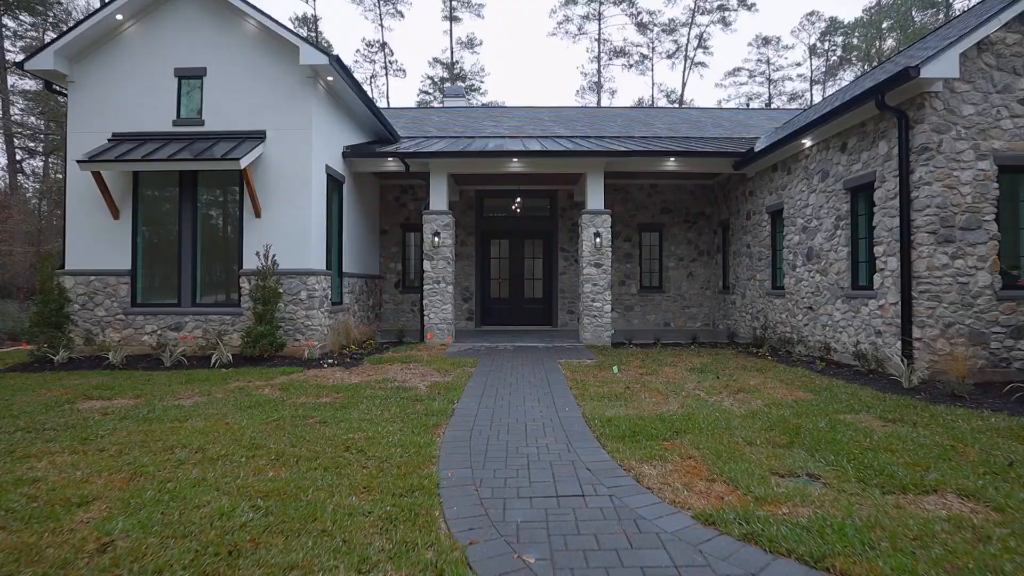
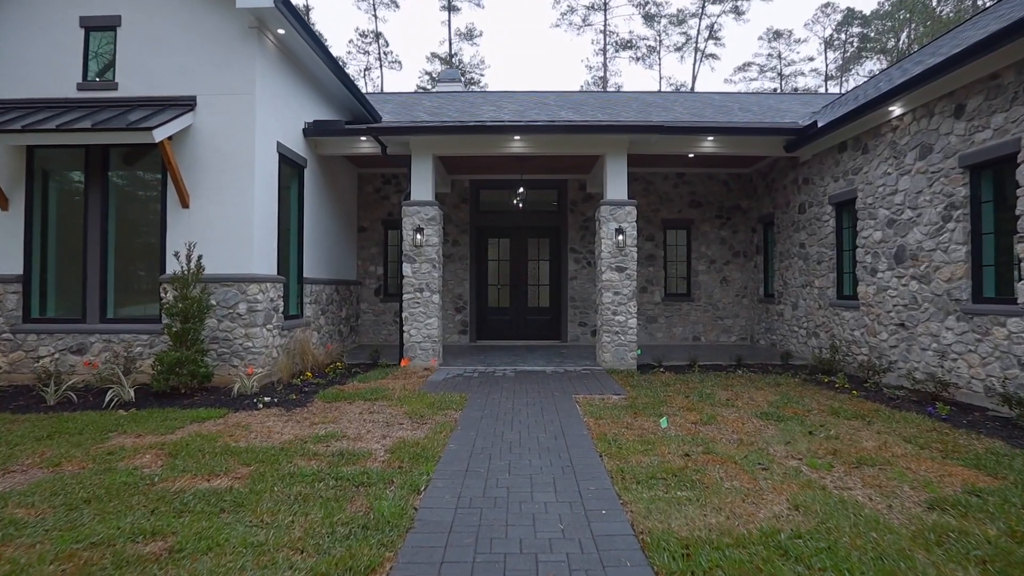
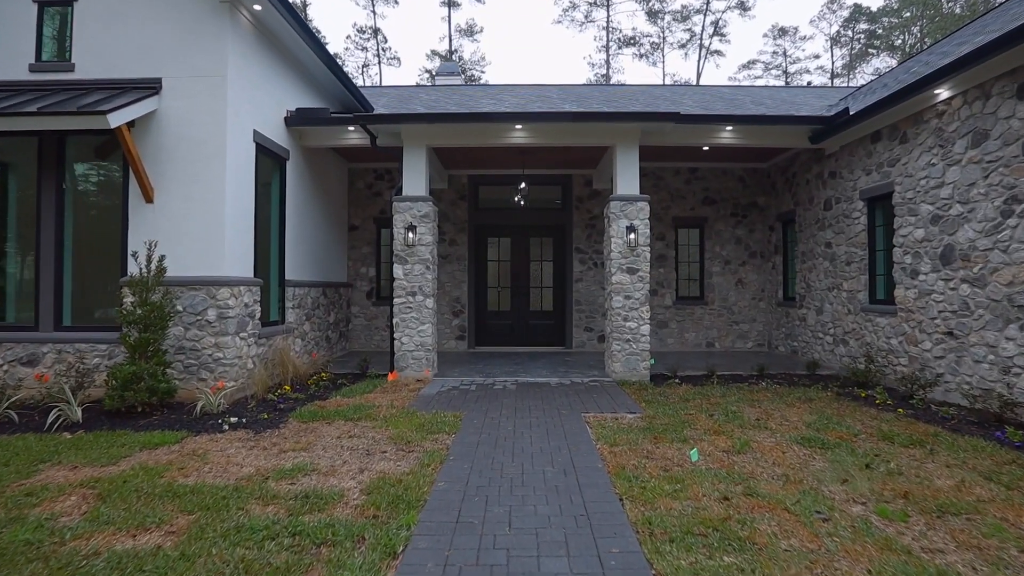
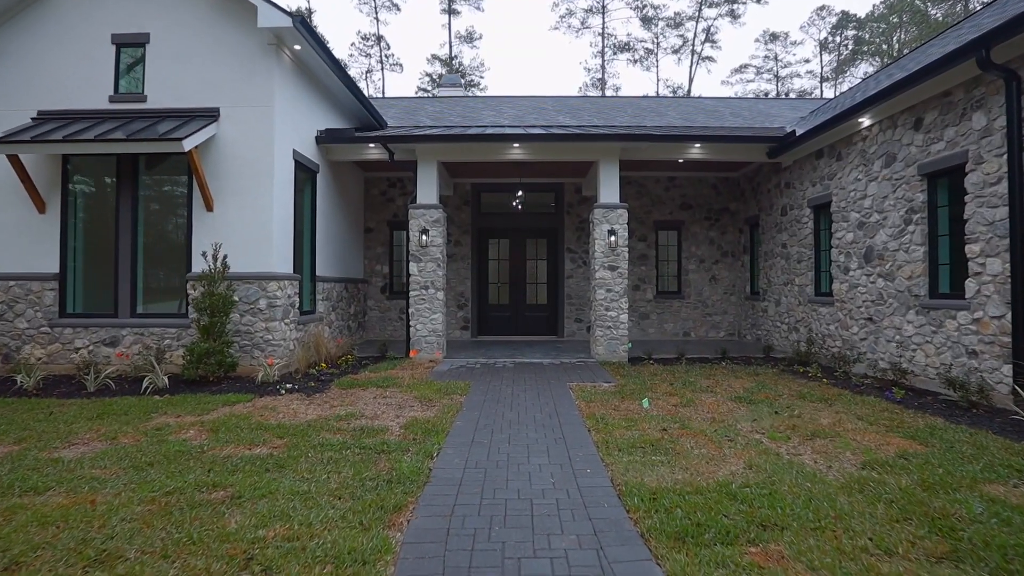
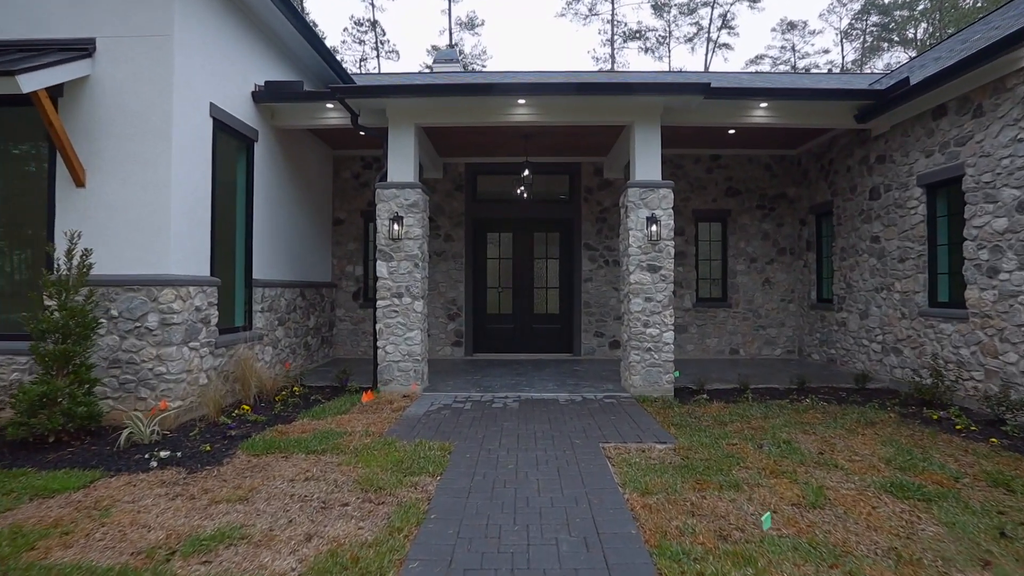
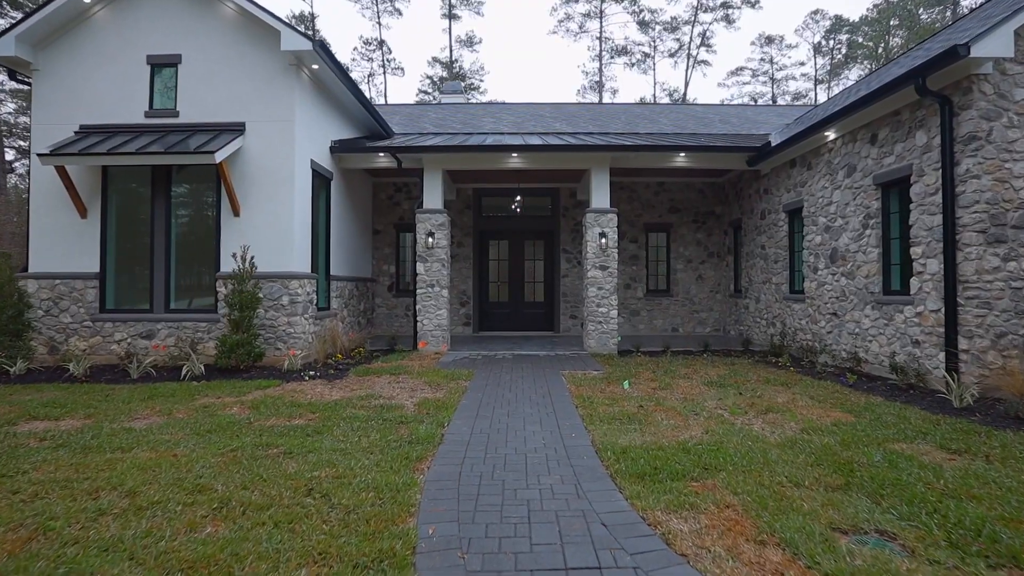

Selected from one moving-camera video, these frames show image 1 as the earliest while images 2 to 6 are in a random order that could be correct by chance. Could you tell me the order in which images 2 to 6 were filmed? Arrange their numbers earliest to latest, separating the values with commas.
6, 4, 2, 3, 5
